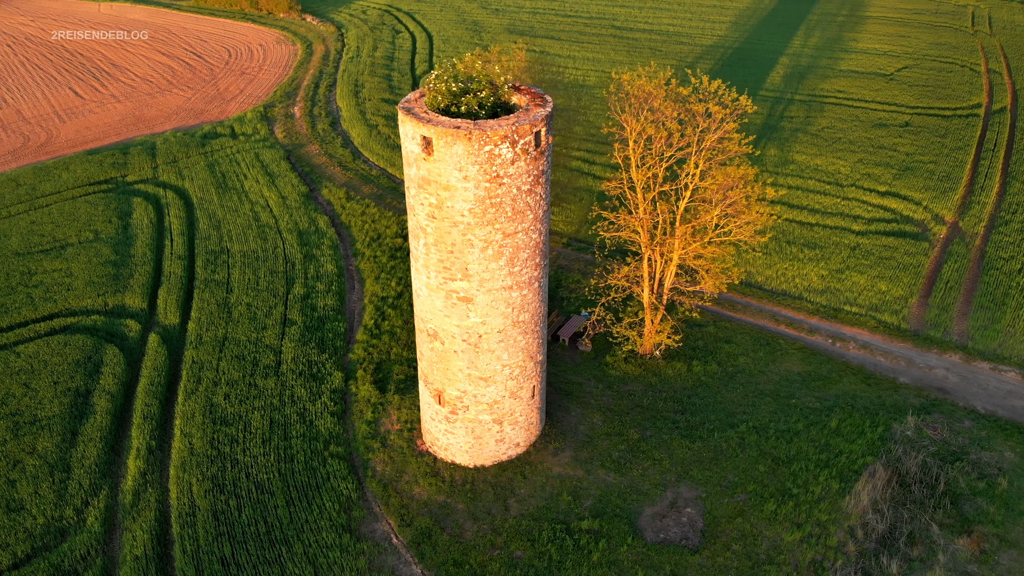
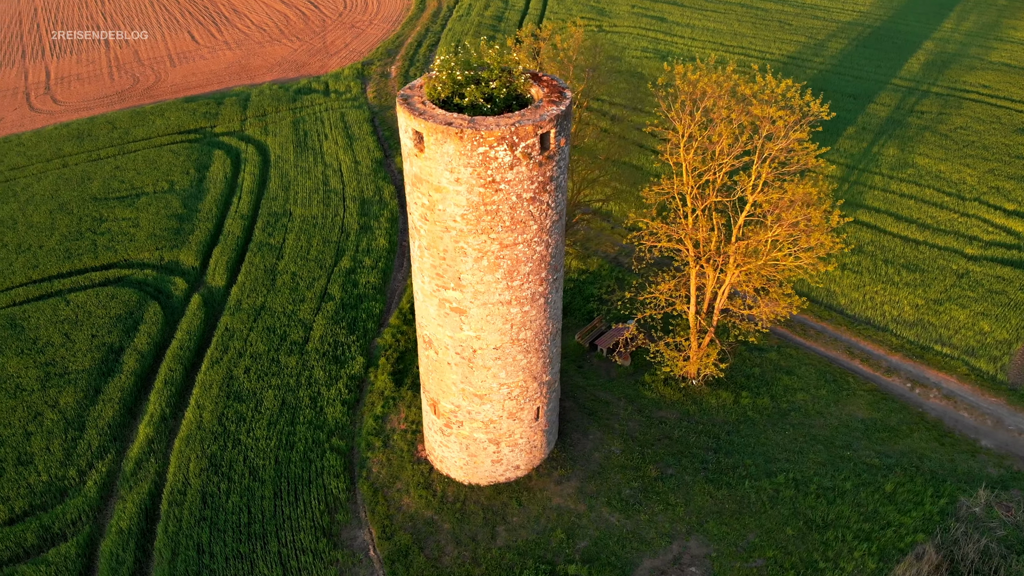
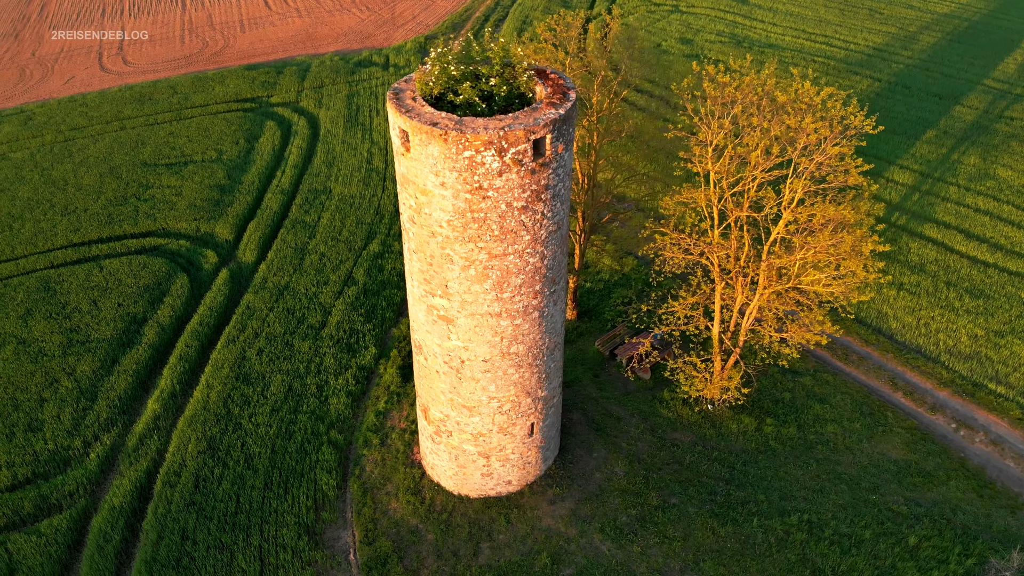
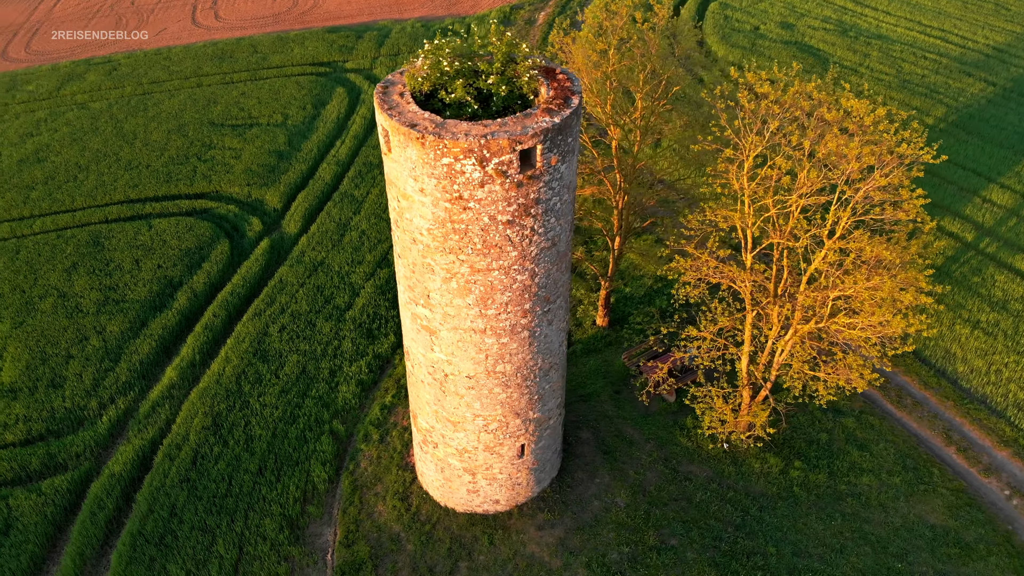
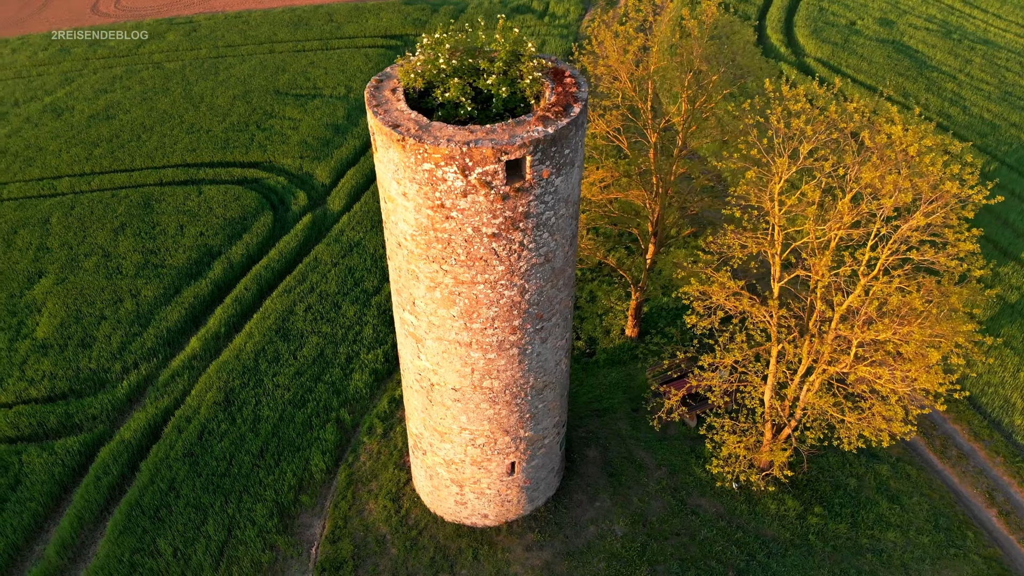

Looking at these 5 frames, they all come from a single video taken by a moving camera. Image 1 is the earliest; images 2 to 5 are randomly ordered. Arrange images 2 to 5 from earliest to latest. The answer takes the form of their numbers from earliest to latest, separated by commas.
2, 3, 4, 5
